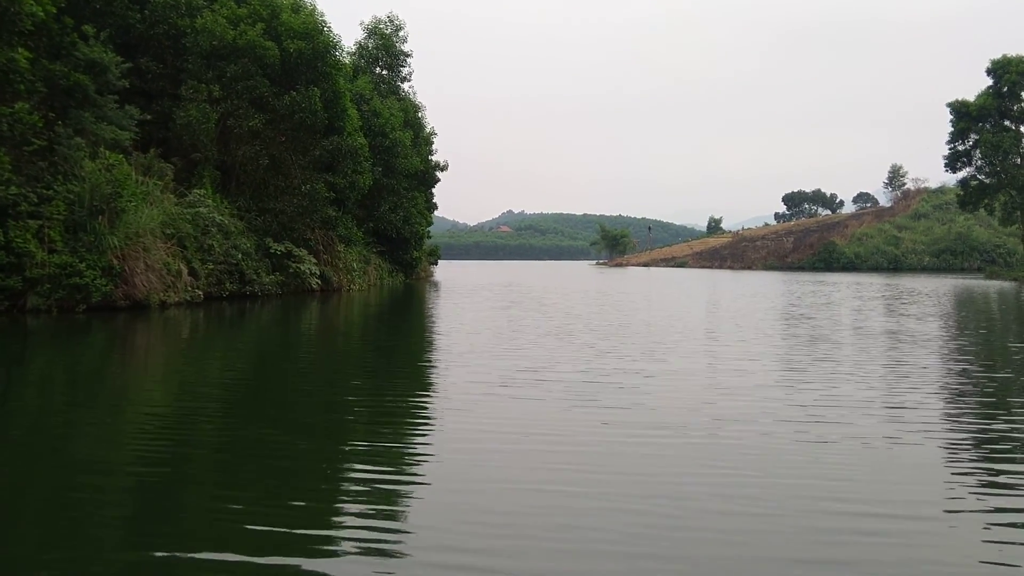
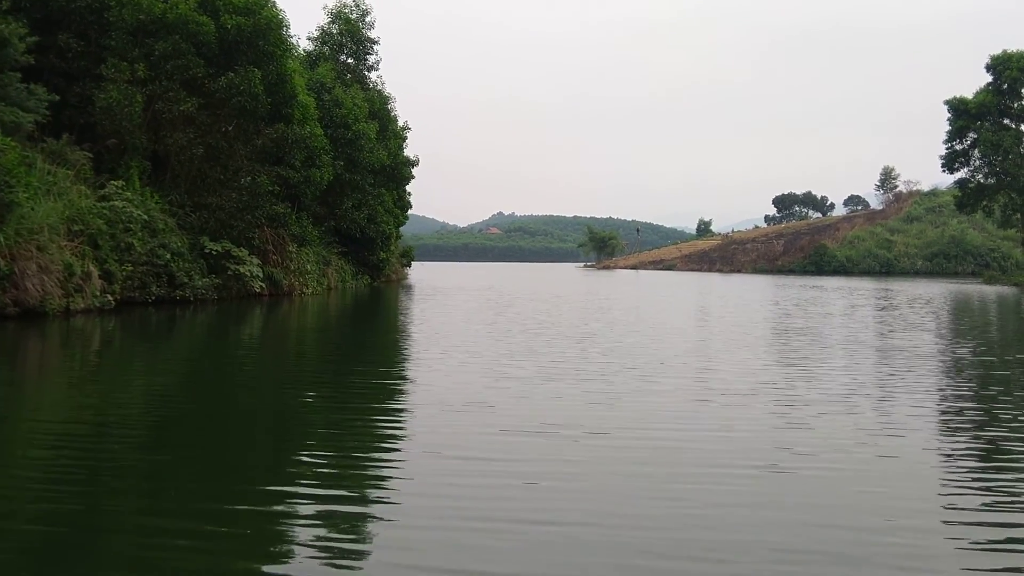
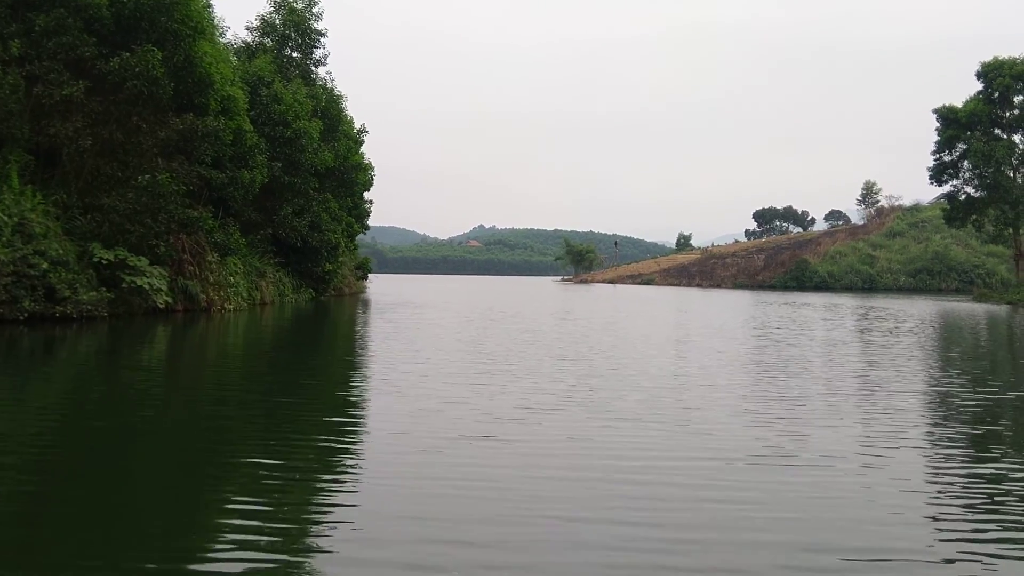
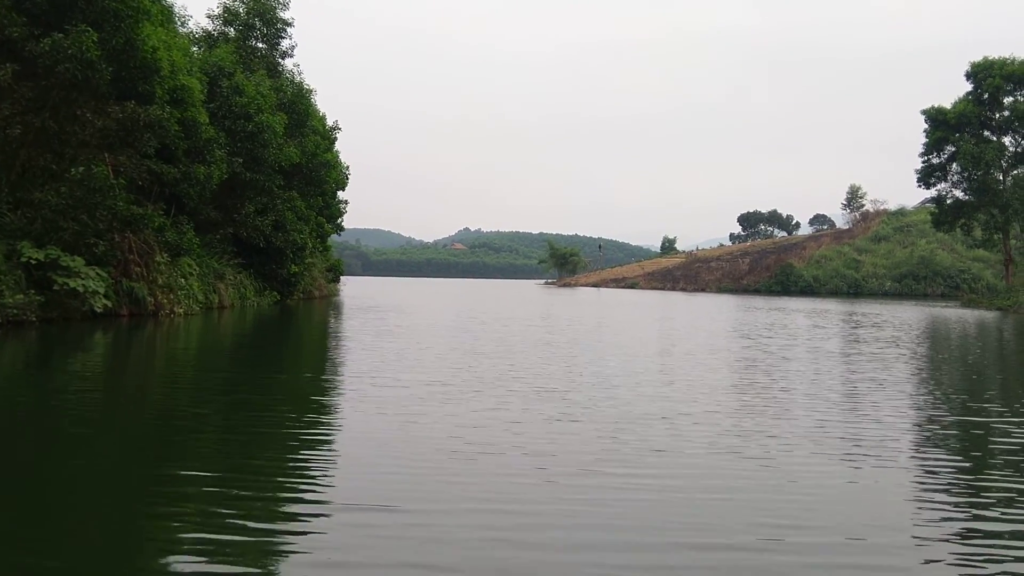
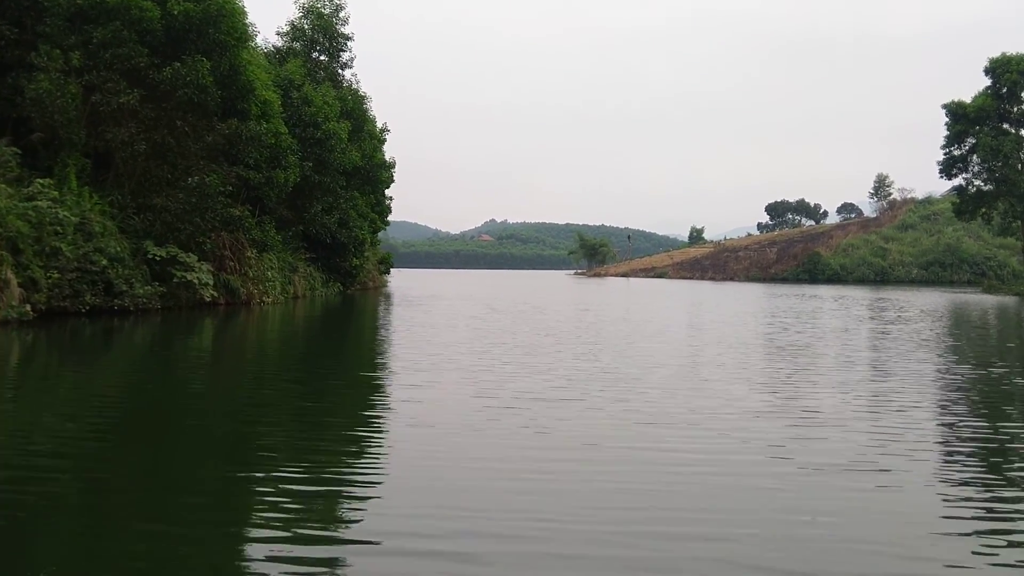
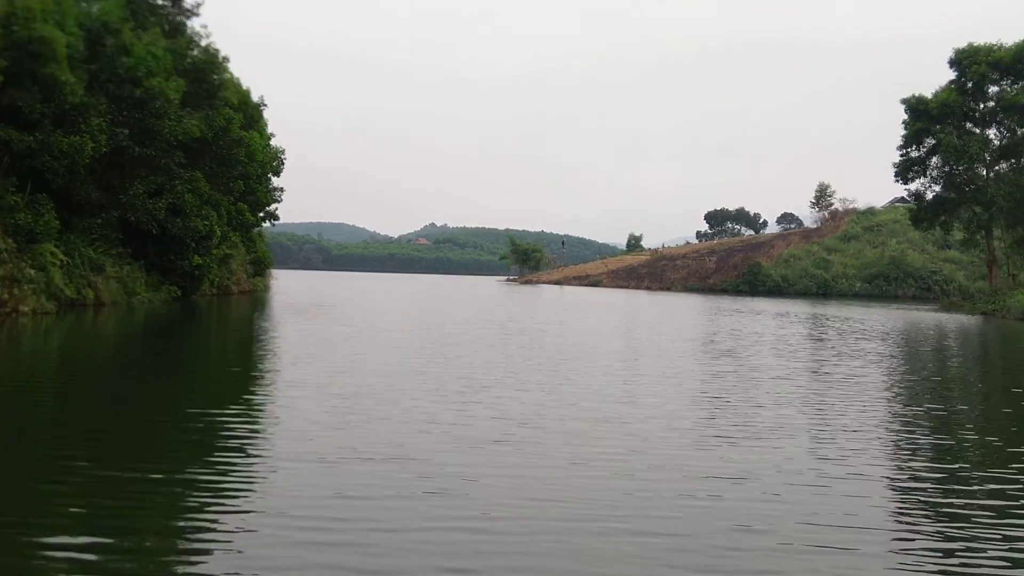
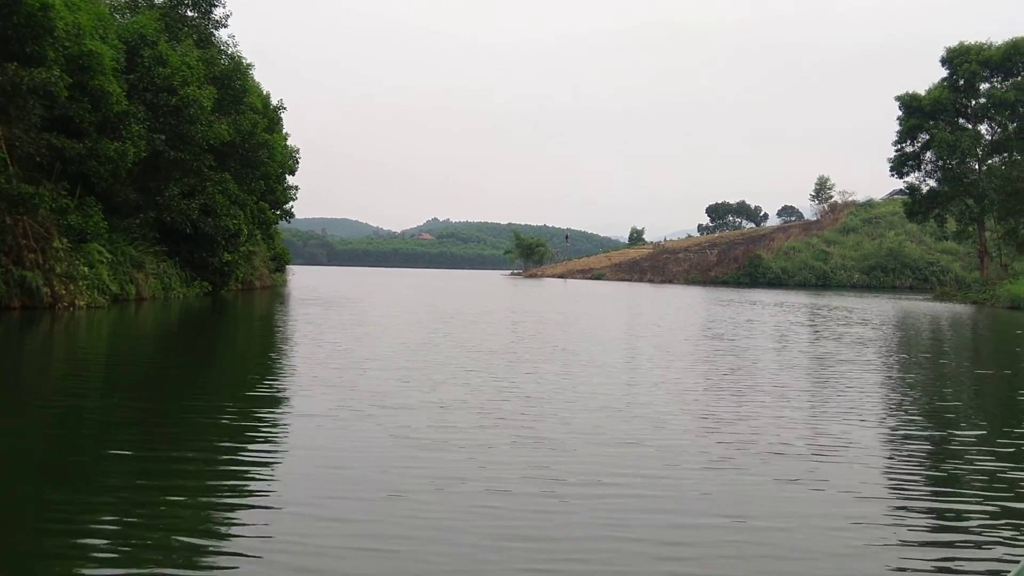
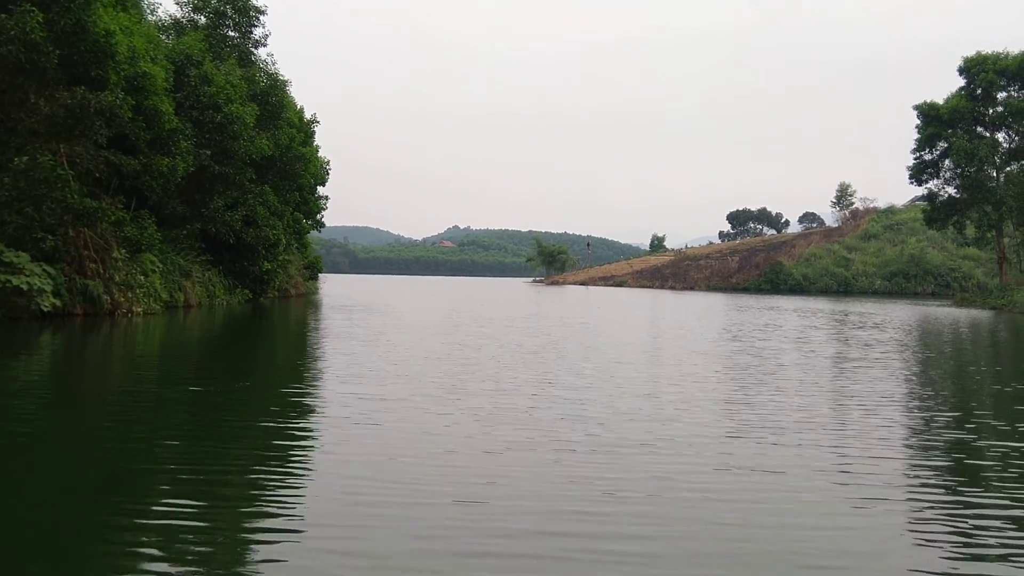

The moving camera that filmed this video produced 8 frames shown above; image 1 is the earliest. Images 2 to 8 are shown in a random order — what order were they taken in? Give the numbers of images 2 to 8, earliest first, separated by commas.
2, 5, 3, 4, 8, 7, 6
